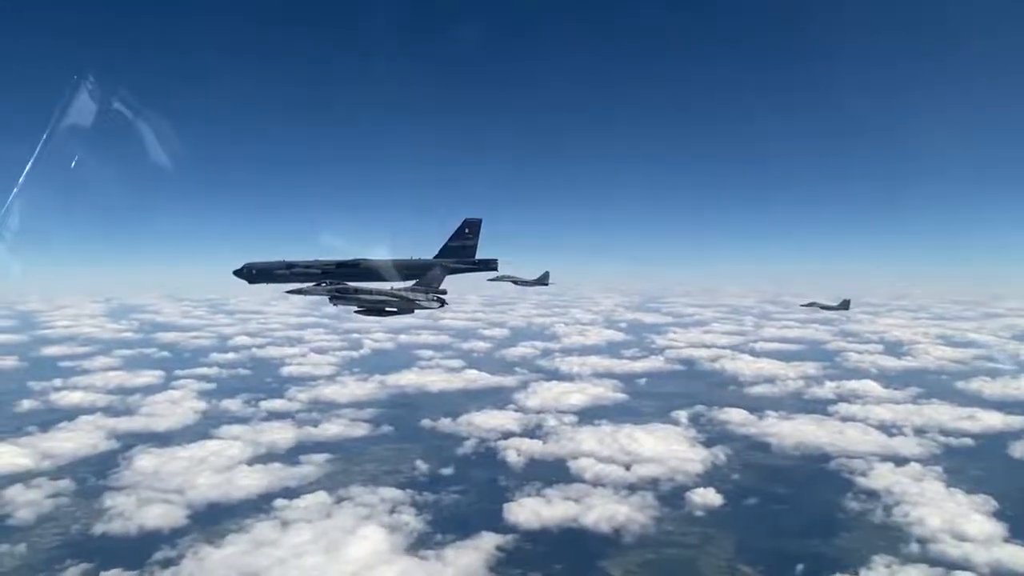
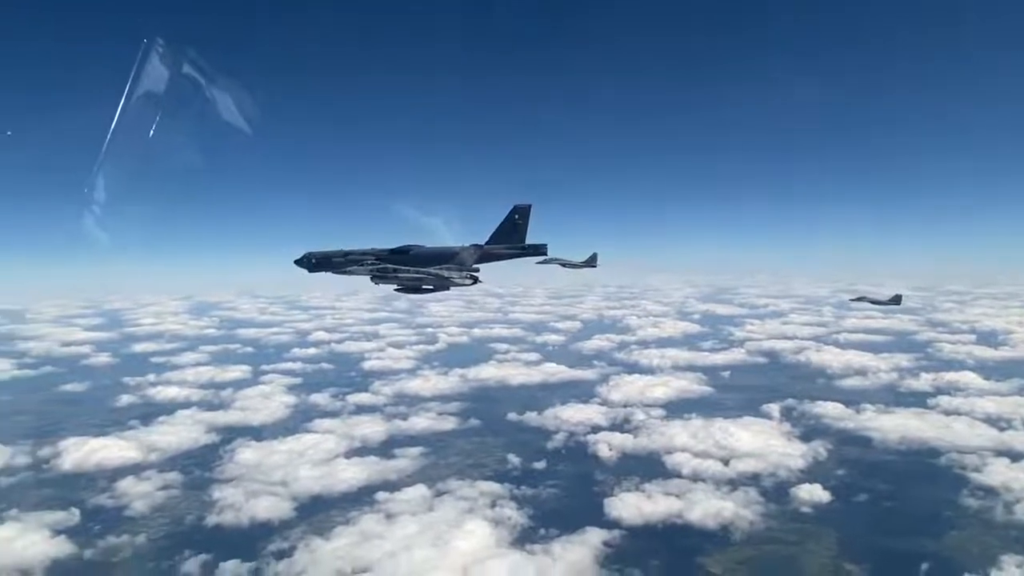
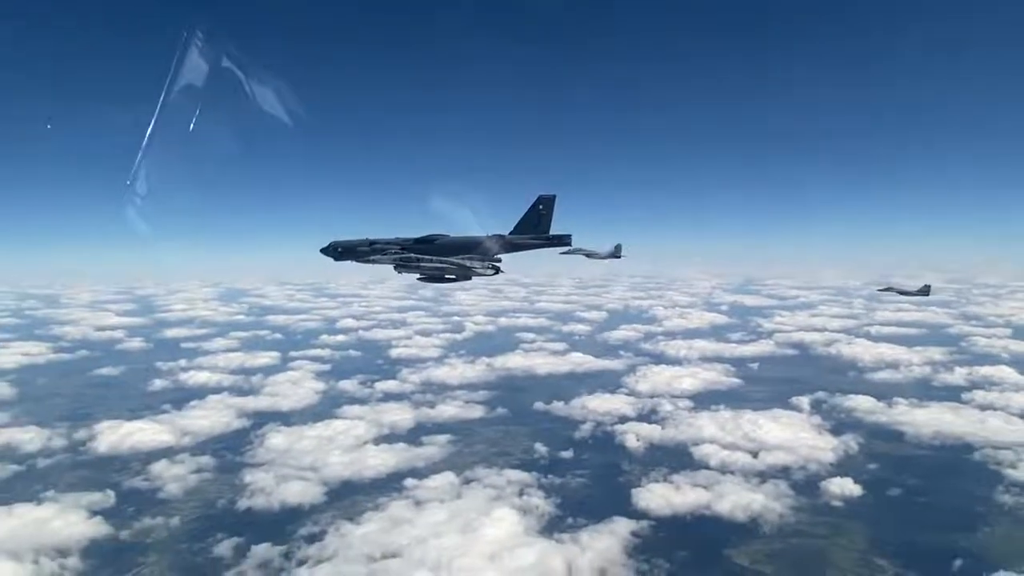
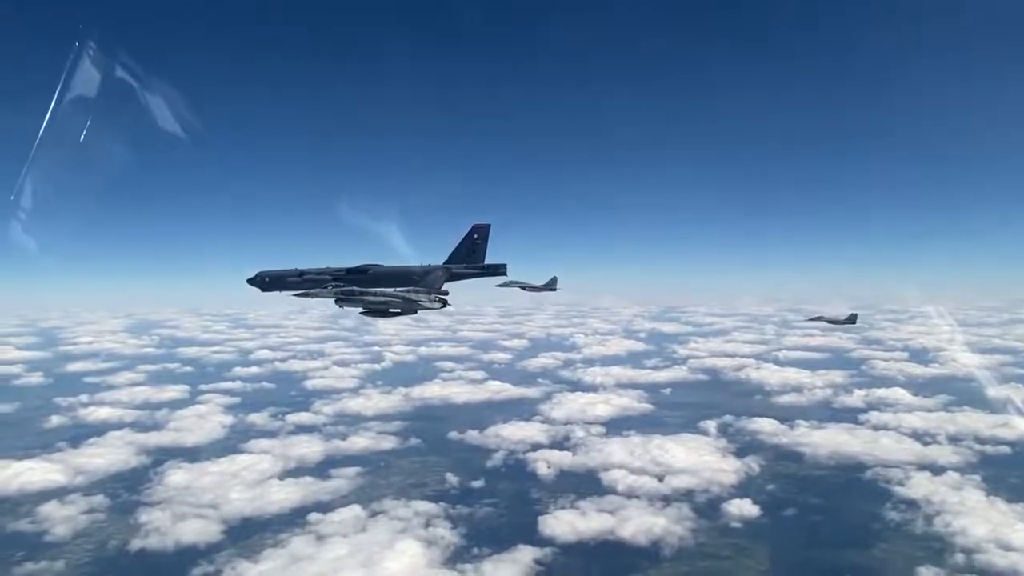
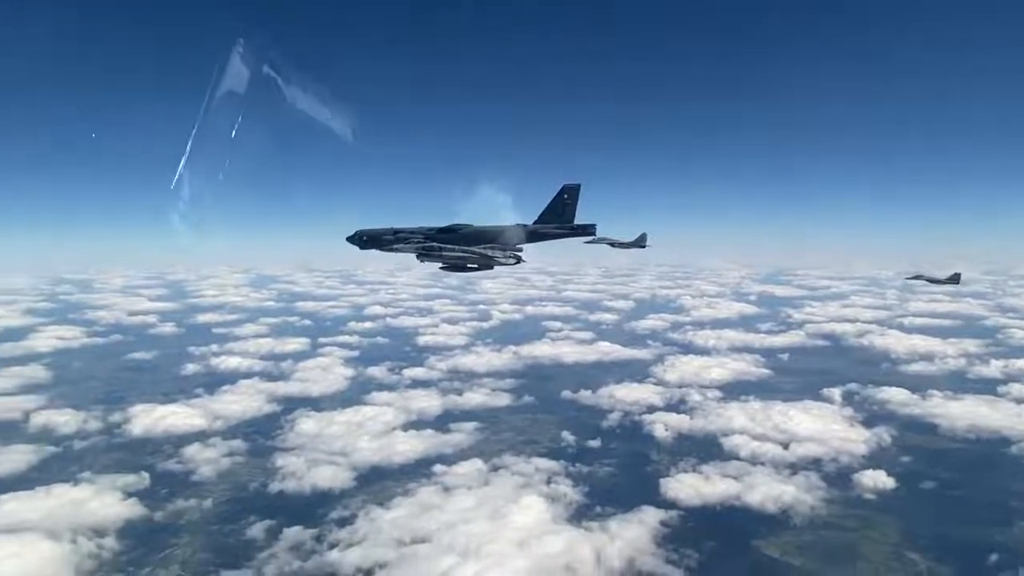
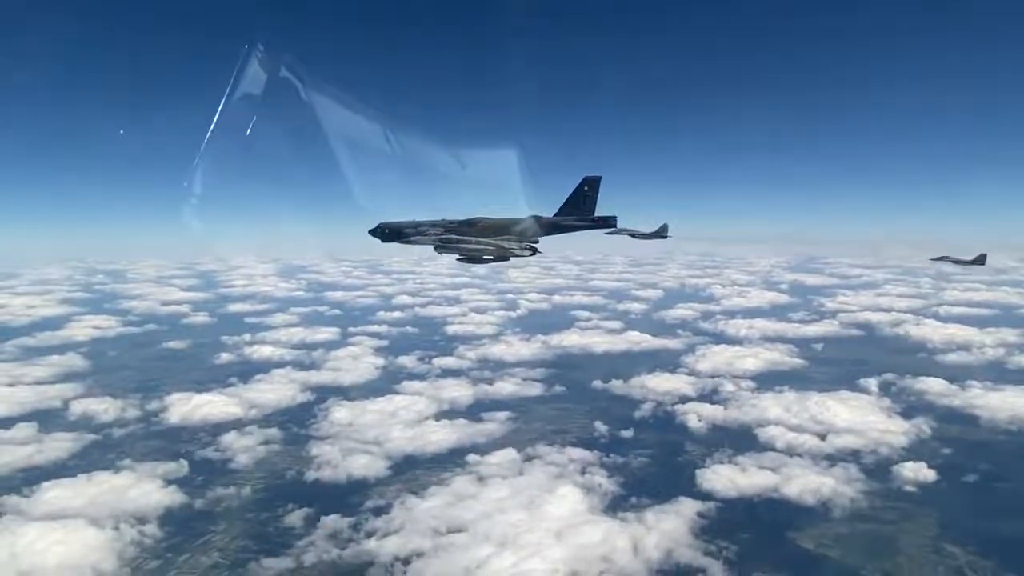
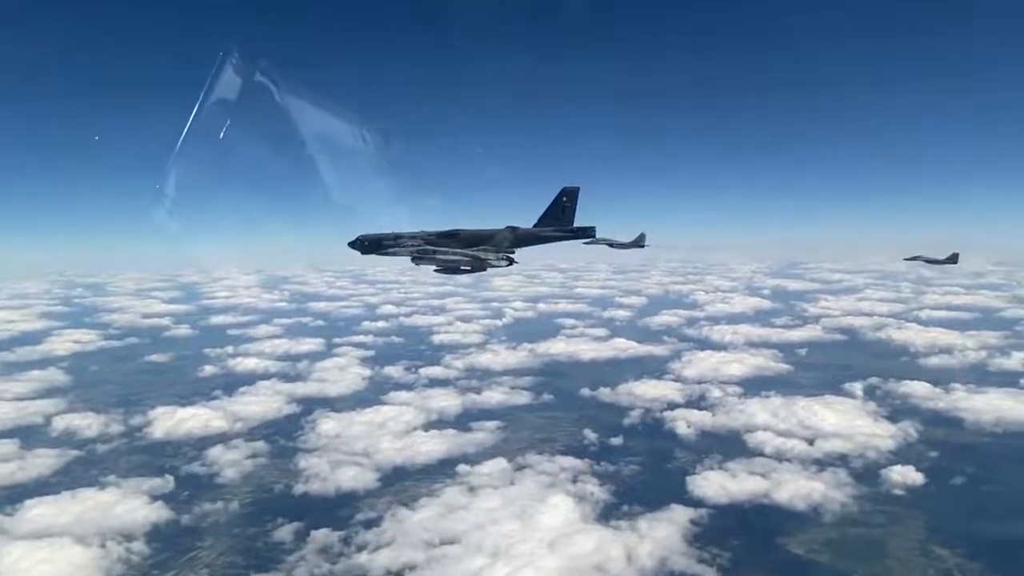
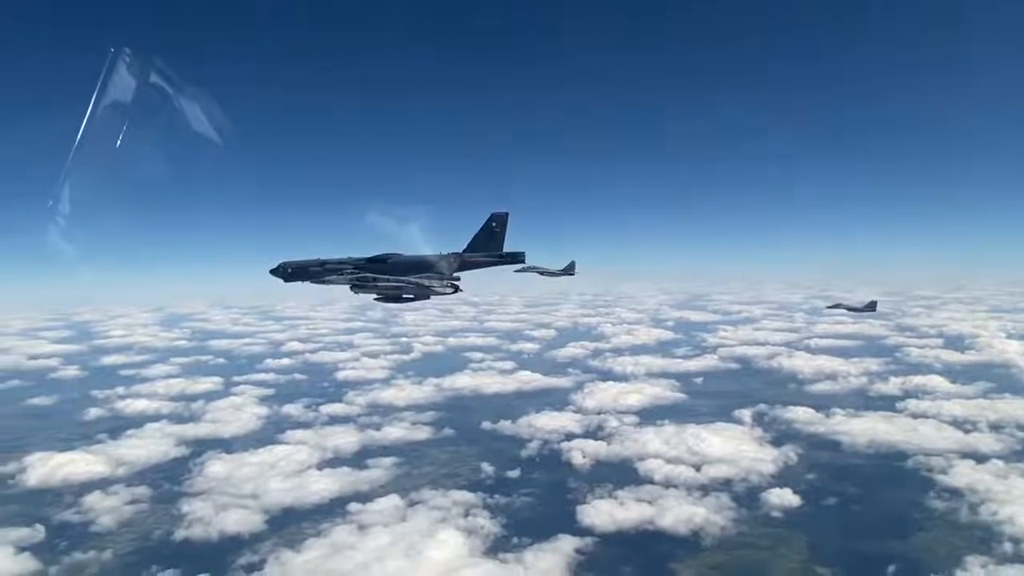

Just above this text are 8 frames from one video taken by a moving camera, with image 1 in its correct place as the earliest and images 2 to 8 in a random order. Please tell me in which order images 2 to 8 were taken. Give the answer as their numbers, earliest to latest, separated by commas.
4, 8, 2, 3, 5, 6, 7
